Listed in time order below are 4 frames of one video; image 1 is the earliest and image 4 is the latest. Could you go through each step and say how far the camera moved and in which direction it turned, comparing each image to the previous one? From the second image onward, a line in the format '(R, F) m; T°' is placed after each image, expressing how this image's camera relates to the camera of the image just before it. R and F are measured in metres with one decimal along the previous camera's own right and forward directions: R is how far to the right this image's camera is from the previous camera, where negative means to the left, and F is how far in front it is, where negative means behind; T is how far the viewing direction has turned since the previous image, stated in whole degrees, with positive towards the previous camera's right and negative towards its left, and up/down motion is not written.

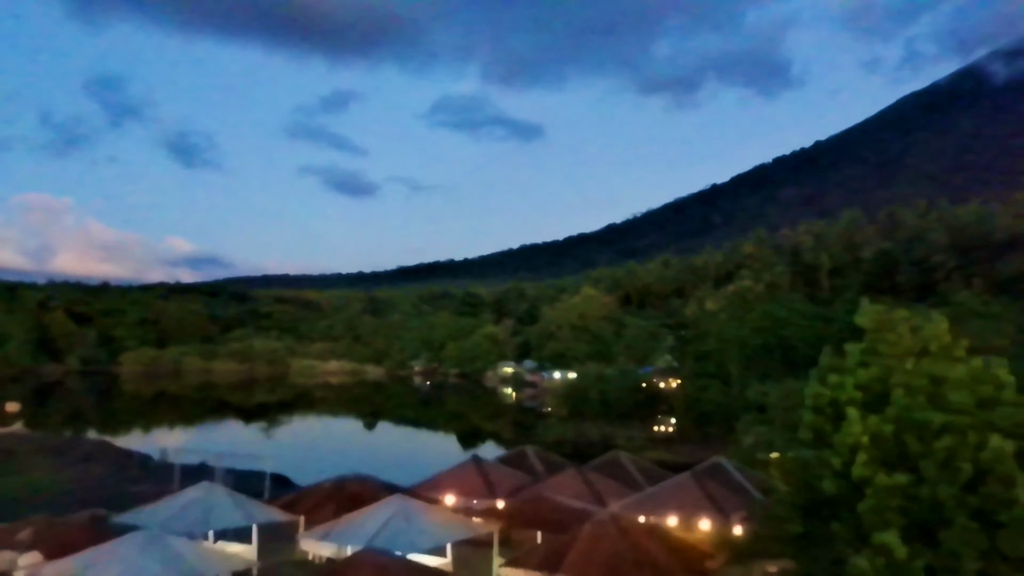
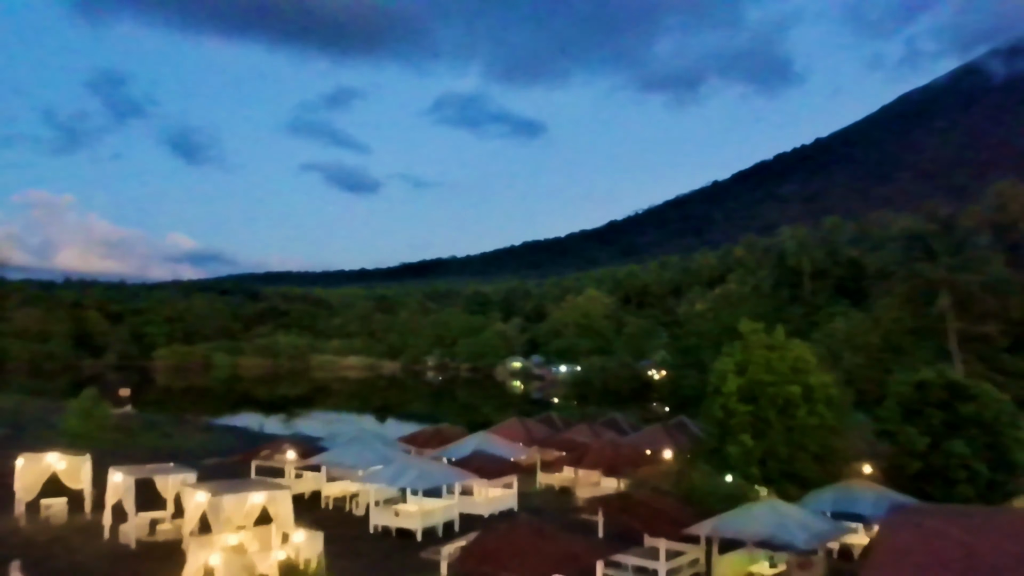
(-1.2, -11.8) m; 0°
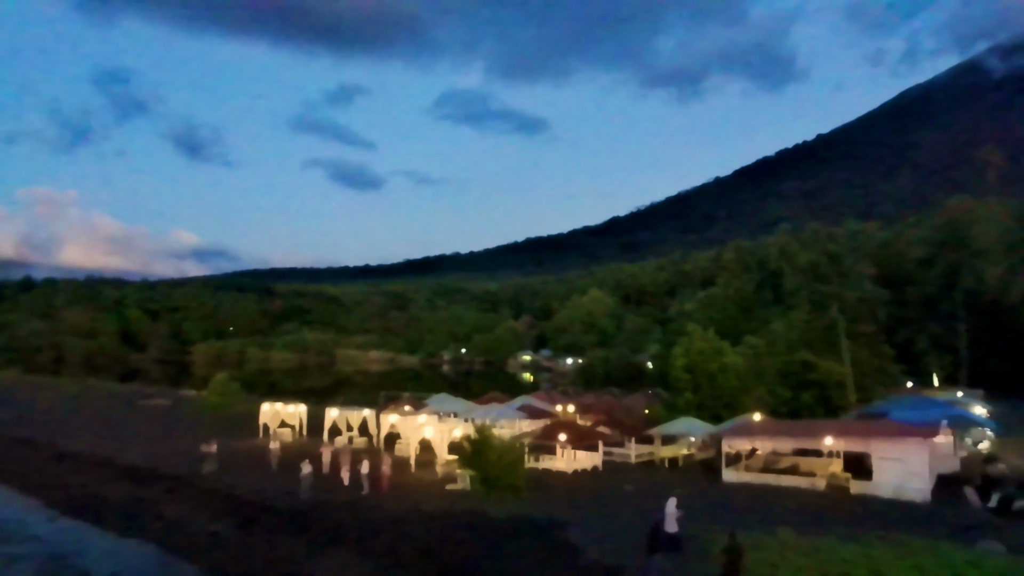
(-1.6, -15.9) m; 0°
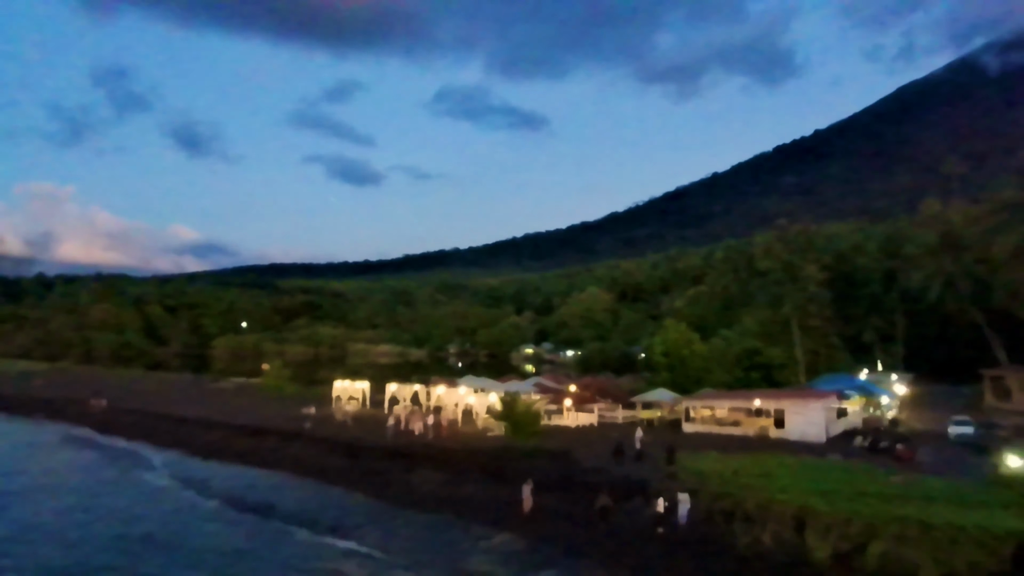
(-1.0, -11.0) m; 0°
